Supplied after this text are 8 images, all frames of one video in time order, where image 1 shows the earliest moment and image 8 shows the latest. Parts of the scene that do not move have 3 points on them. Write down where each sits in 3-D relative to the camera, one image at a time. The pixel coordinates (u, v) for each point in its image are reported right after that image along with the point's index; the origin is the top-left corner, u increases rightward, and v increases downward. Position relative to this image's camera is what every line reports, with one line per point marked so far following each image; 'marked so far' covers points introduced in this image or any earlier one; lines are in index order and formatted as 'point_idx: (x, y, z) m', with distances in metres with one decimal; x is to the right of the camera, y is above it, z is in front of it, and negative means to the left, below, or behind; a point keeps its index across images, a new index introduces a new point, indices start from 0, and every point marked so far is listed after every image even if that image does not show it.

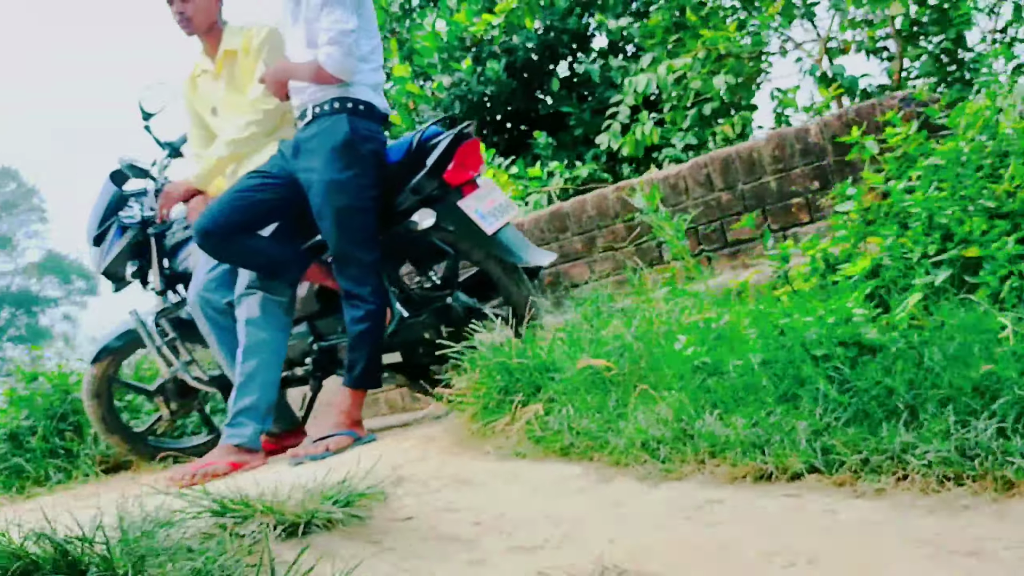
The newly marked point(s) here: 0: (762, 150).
0: (+1.0, +0.5, +2.9) m
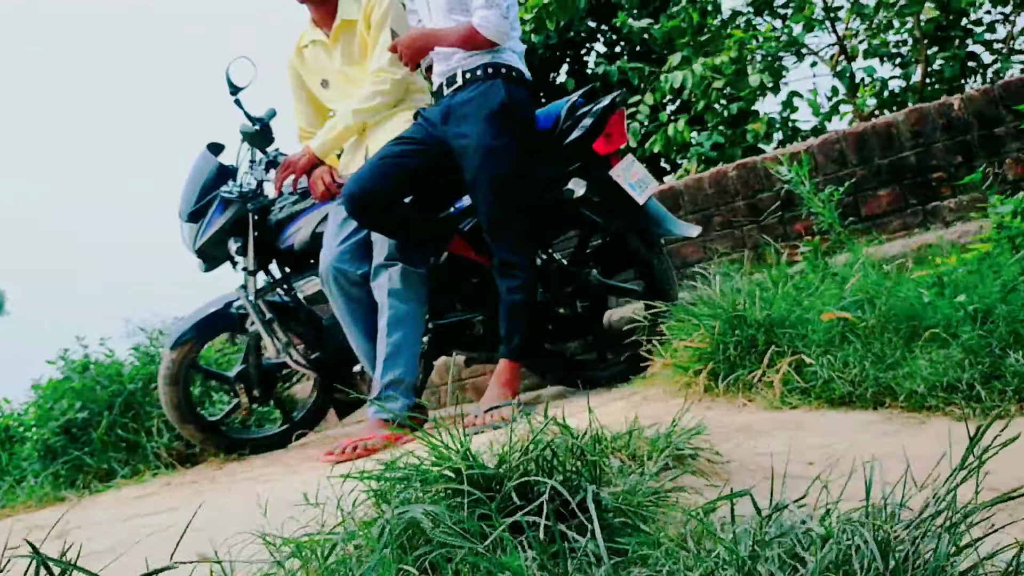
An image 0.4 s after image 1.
0: (+1.6, +0.6, +2.9) m
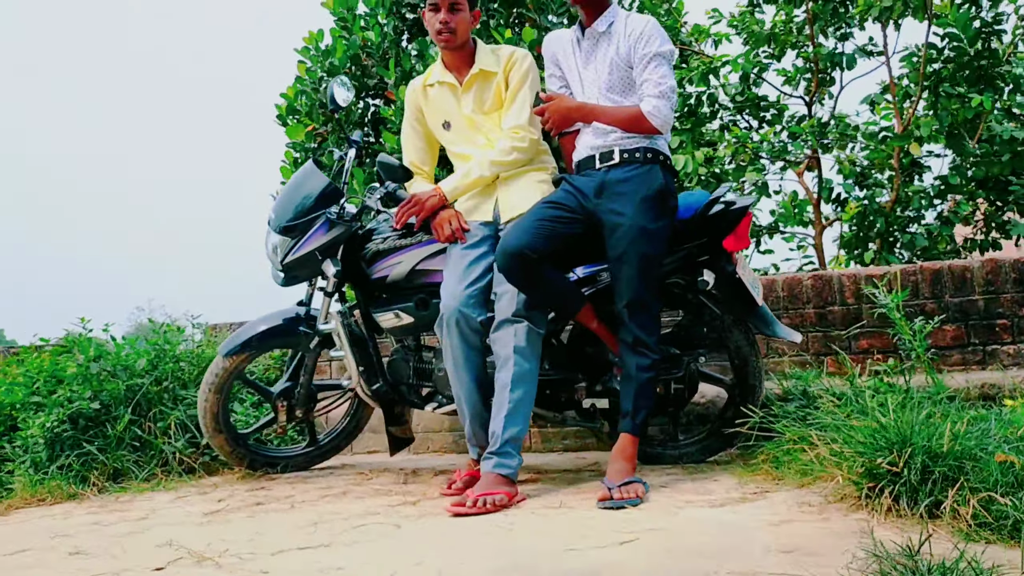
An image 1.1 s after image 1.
0: (+2.0, +0.1, +3.2) m
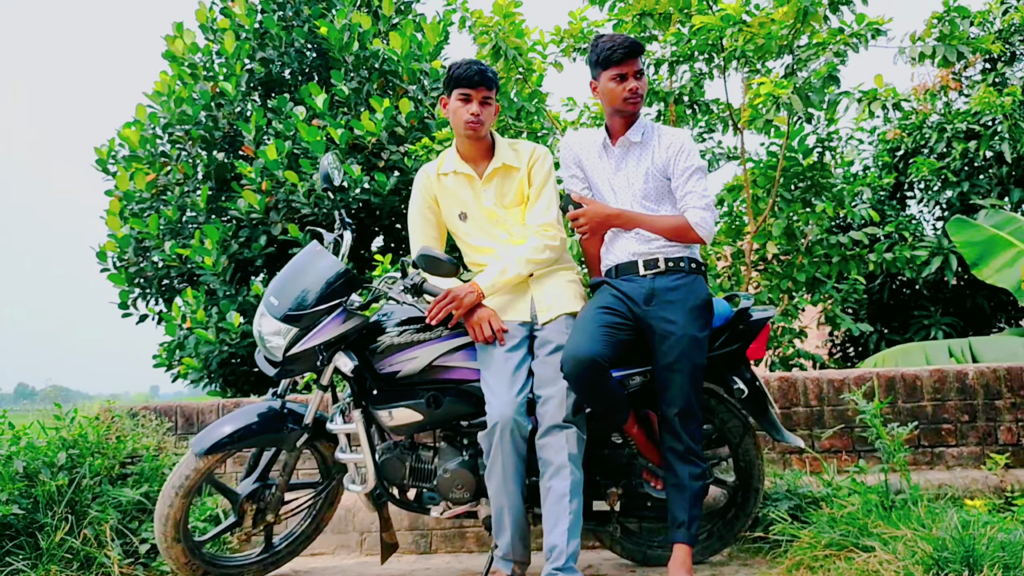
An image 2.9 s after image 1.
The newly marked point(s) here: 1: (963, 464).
0: (+2.0, -0.4, +3.6) m
1: (+2.2, -0.8, +3.6) m
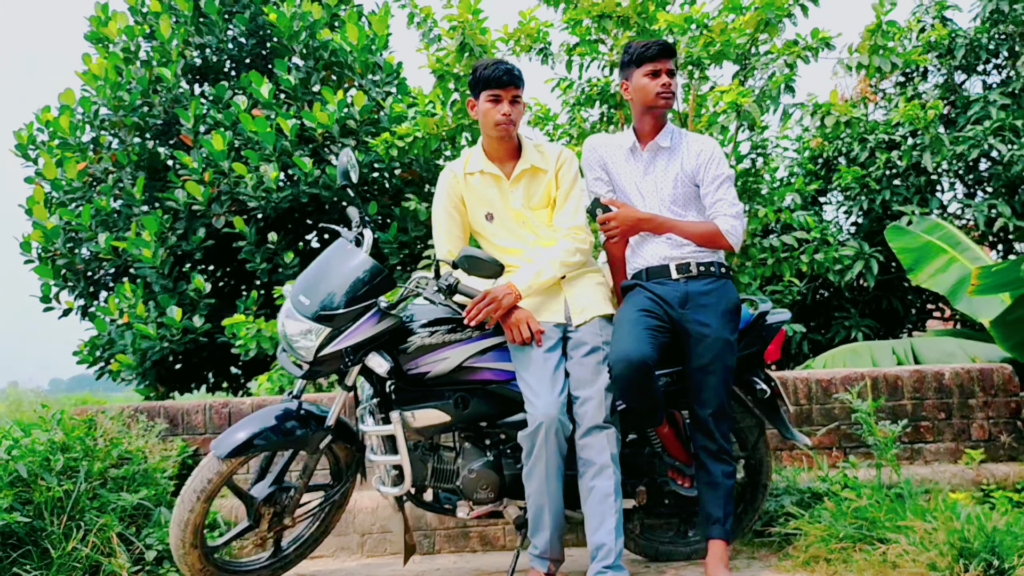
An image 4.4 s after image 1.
0: (+2.0, -0.5, +3.9) m
1: (+2.2, -0.9, +3.8) m
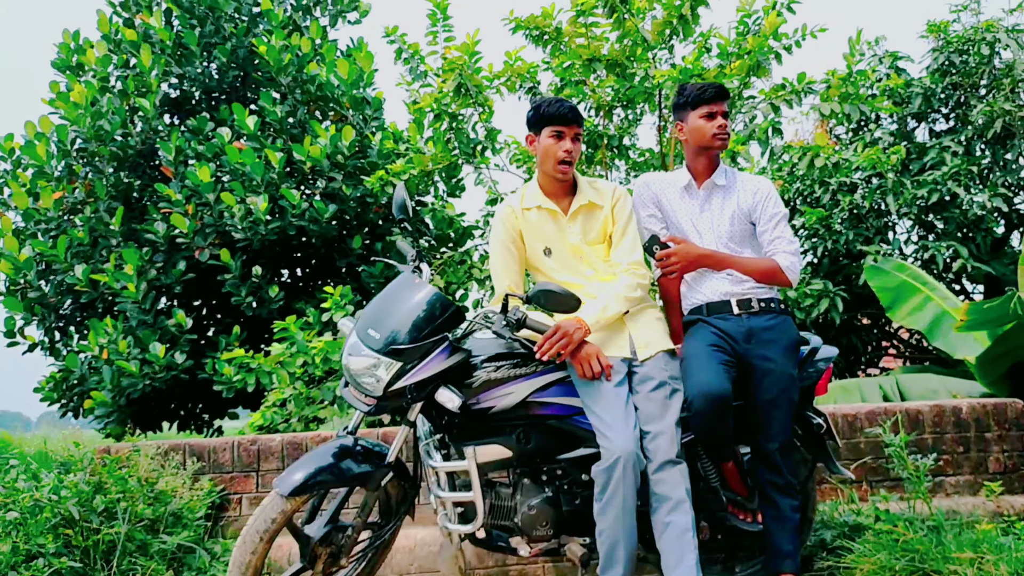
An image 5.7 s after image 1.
0: (+2.2, -0.7, +4.0) m
1: (+2.4, -1.1, +4.0) m
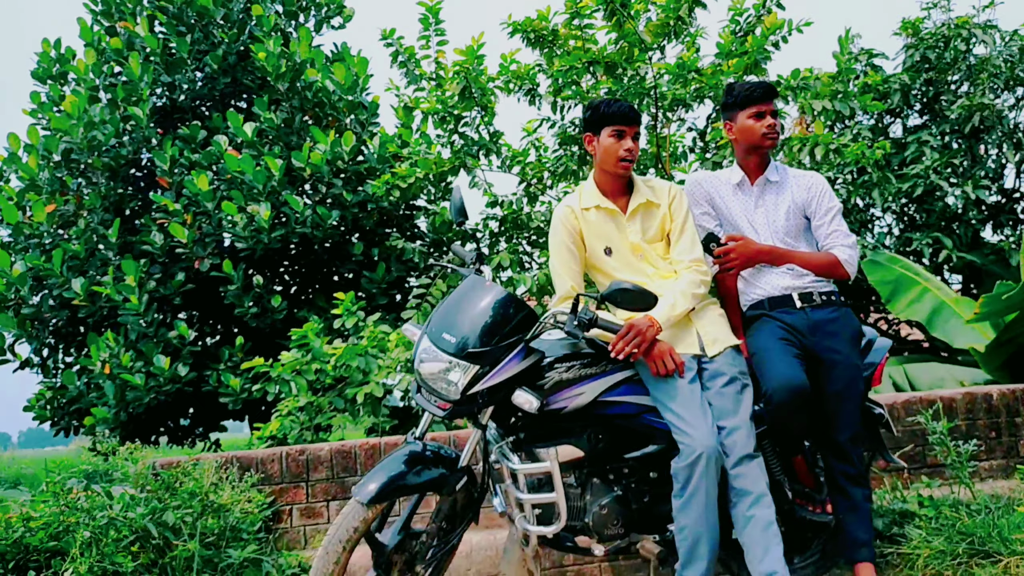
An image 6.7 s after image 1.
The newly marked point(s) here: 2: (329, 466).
0: (+2.4, -0.6, +4.1) m
1: (+2.6, -1.0, +4.1) m
2: (-0.9, -0.9, +3.7) m
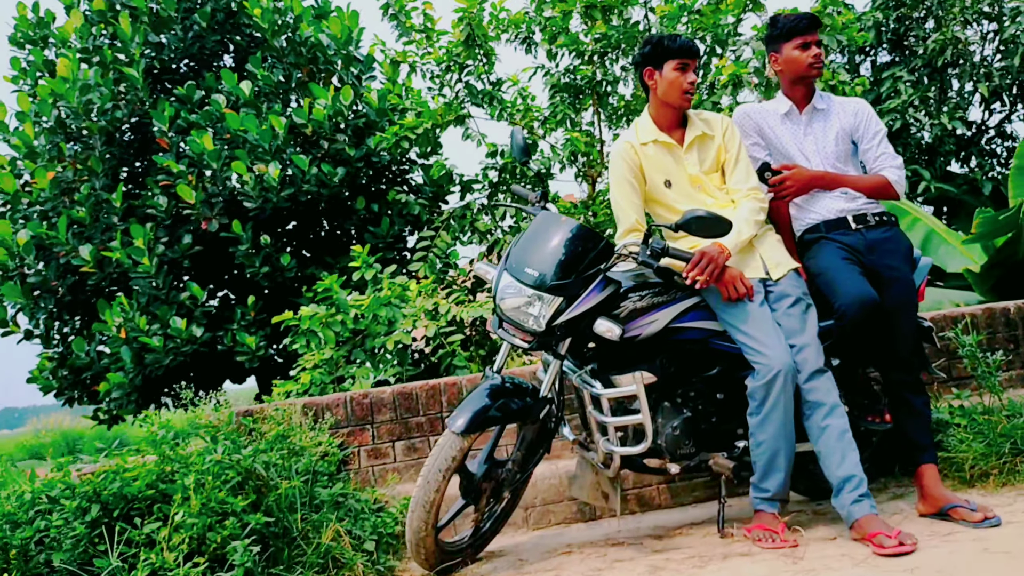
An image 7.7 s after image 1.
0: (+2.7, -0.2, +4.3) m
1: (+2.9, -0.6, +4.3) m
2: (-0.6, -0.6, +3.8) m
